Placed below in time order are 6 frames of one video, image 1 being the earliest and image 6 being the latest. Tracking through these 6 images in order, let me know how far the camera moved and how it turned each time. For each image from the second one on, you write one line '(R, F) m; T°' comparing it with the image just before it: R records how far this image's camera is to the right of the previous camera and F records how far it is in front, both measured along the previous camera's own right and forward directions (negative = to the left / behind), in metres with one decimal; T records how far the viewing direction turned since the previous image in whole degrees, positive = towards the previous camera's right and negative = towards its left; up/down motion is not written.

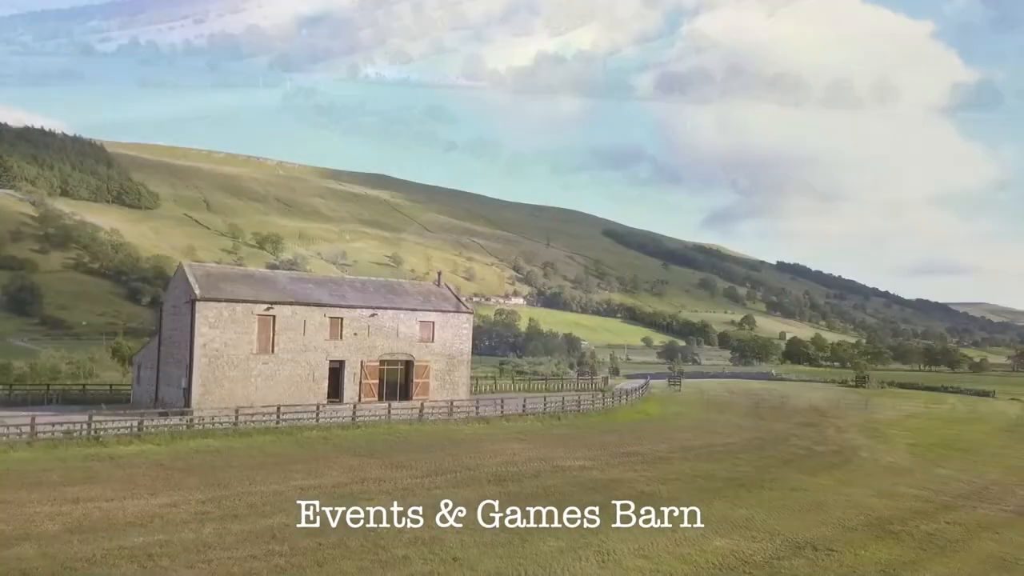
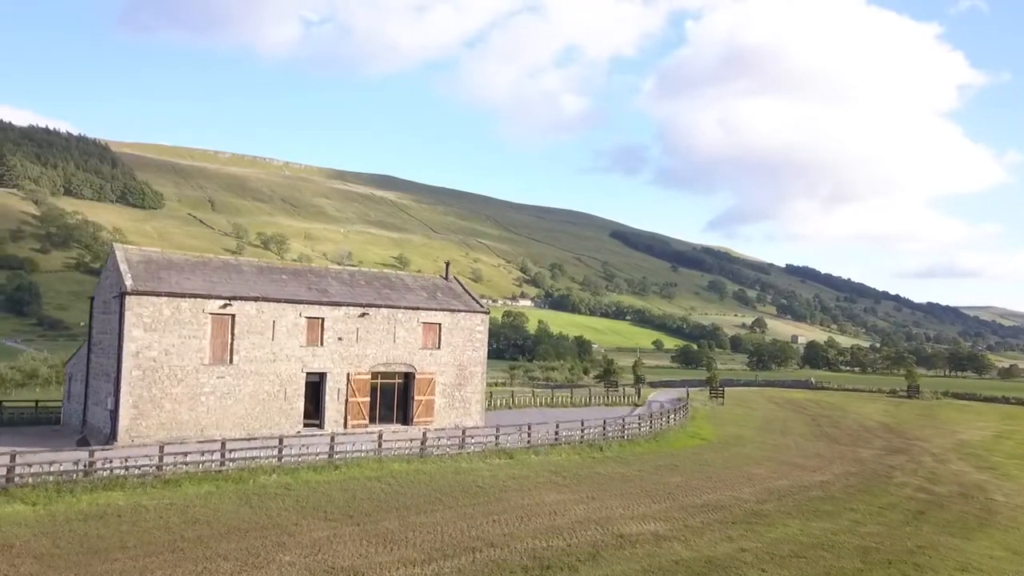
(-0.8, +8.2) m; 0°
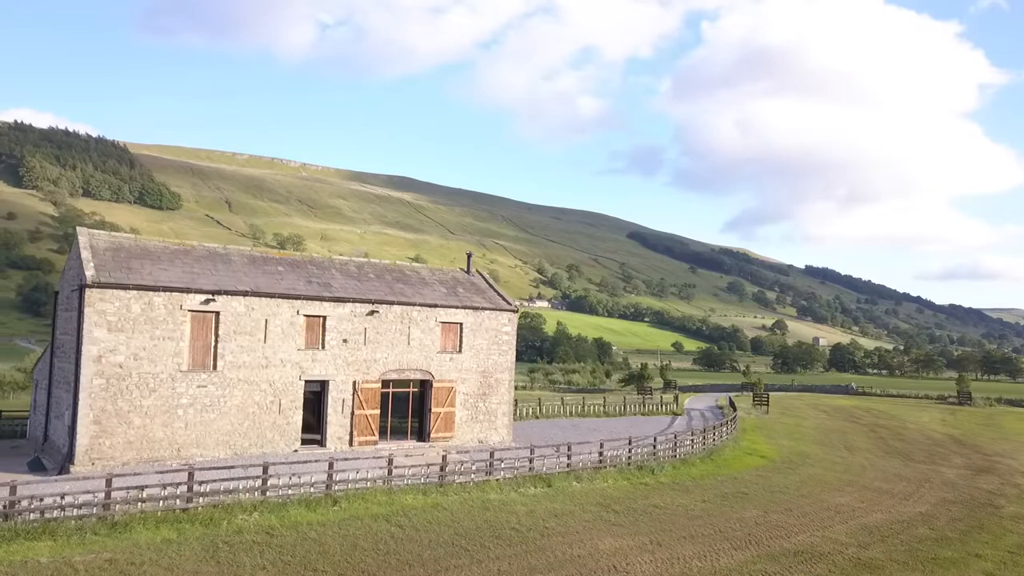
(-0.6, +4.5) m; -1°
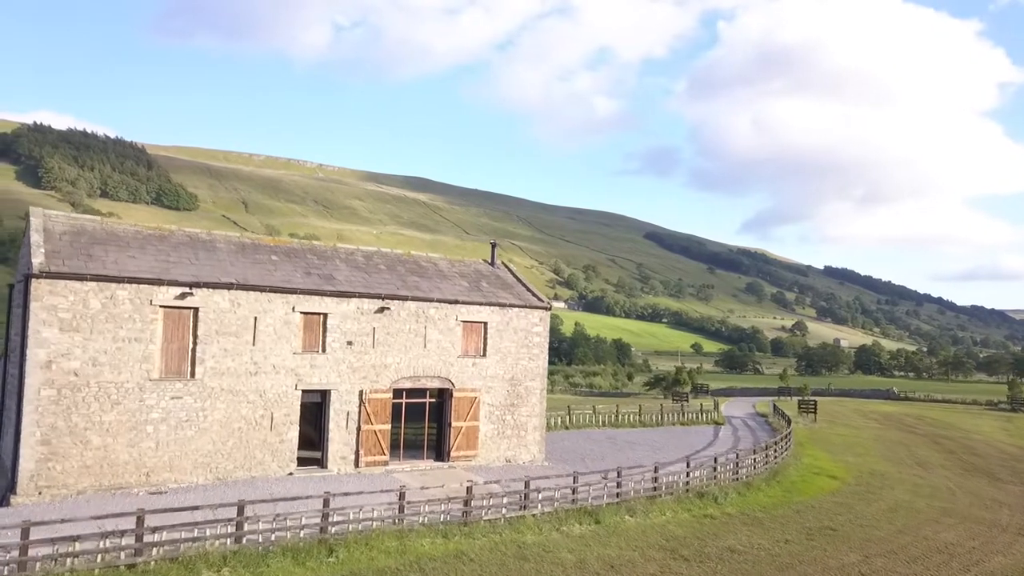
(-0.5, +3.9) m; -1°
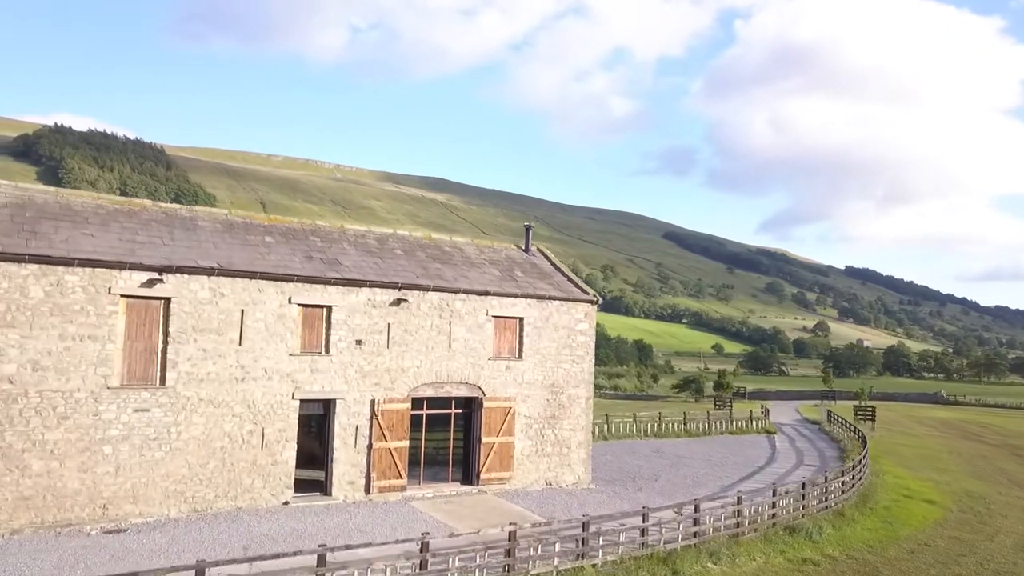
(-0.6, +3.9) m; -1°
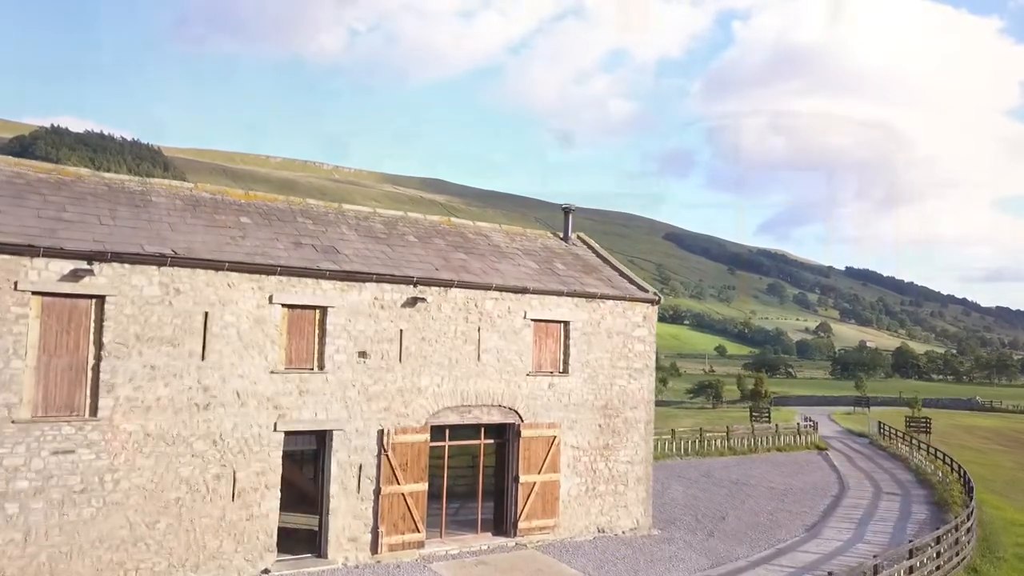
(-0.9, +4.1) m; 0°
